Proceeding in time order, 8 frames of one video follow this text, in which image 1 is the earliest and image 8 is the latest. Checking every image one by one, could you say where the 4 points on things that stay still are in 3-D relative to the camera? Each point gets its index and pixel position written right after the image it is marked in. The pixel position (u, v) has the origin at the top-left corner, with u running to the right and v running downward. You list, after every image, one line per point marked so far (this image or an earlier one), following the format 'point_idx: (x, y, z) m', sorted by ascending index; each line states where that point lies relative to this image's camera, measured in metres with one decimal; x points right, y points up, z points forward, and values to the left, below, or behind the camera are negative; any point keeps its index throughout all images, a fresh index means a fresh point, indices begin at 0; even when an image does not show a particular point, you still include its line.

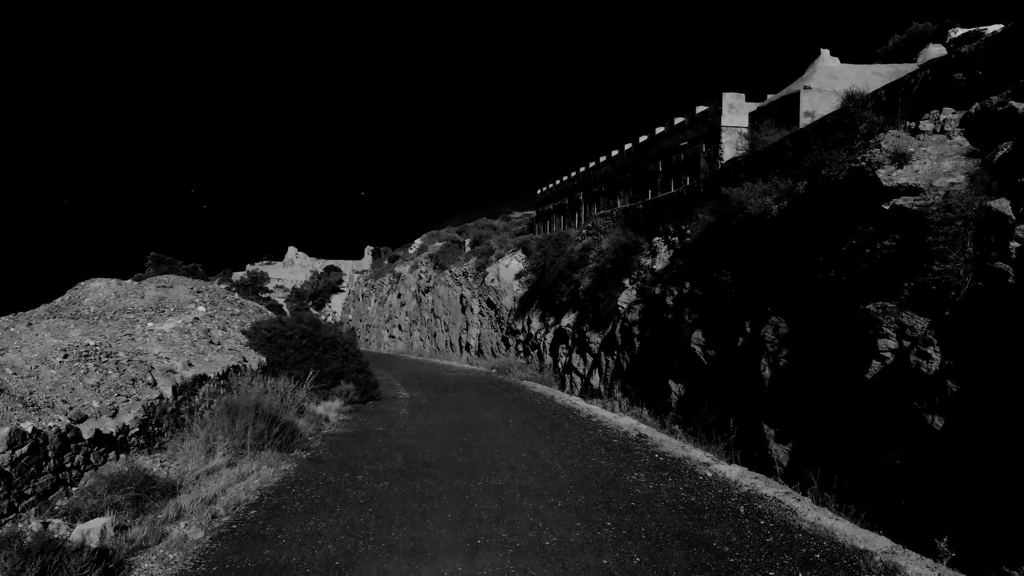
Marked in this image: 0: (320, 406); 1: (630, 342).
0: (-2.6, -1.6, +11.2) m
1: (+1.8, -0.8, +12.4) m
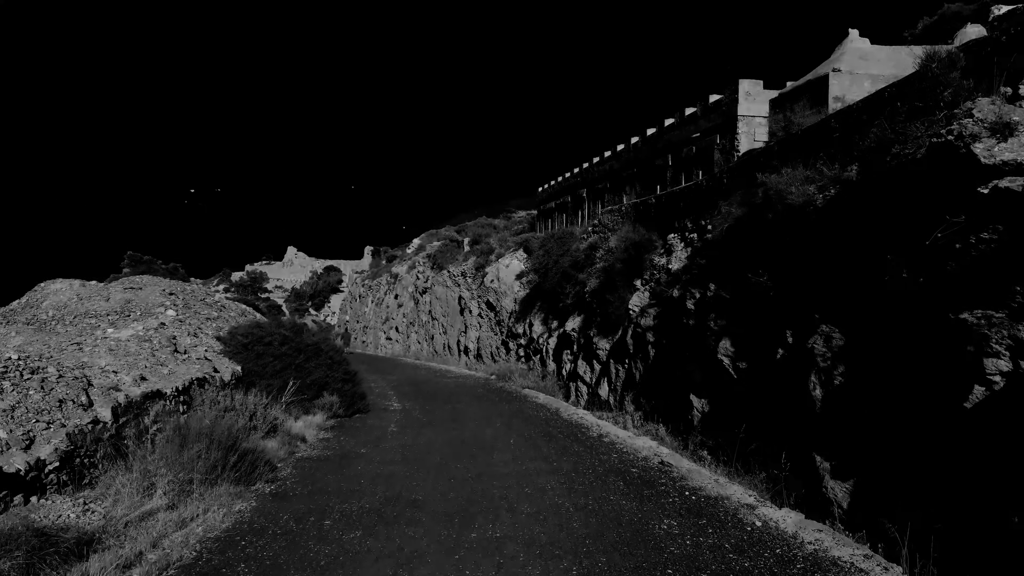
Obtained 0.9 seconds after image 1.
0: (-2.6, -1.6, +10.0) m
1: (+1.8, -0.8, +11.3) m
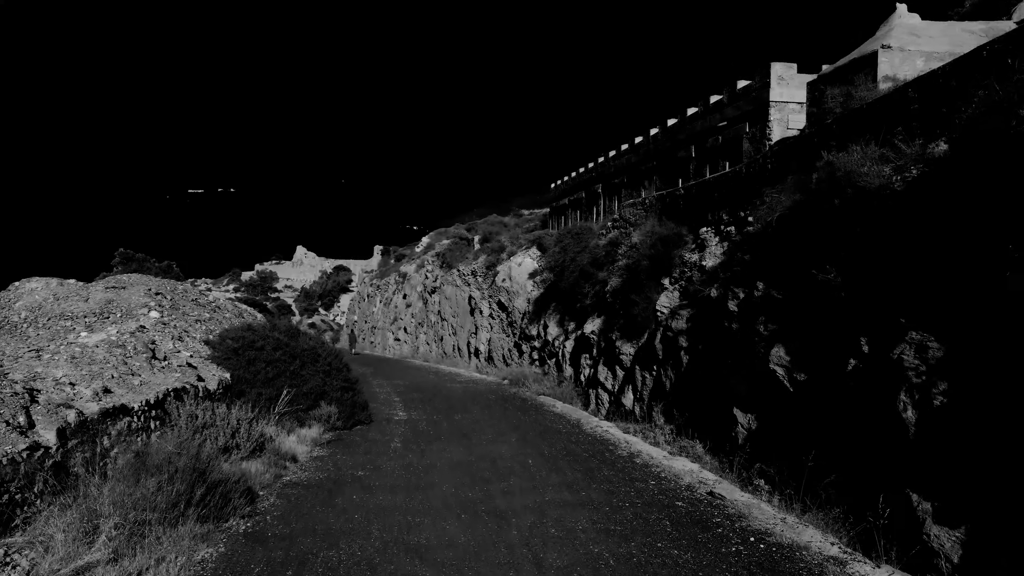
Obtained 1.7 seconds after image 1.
0: (-2.4, -1.6, +8.9) m
1: (+2.0, -0.8, +10.1) m
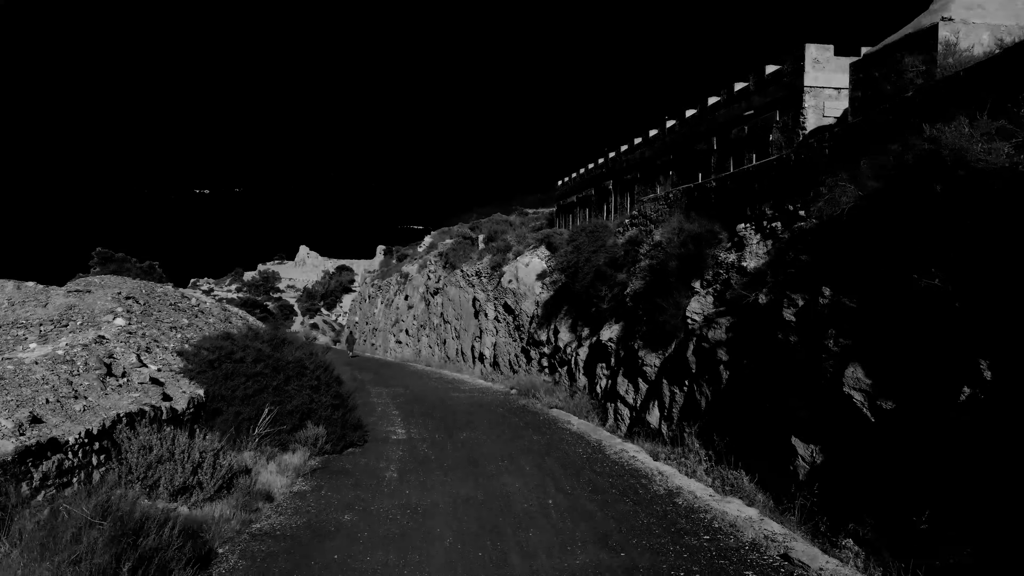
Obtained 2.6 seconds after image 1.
0: (-2.3, -1.7, +7.7) m
1: (+2.1, -0.9, +8.8) m
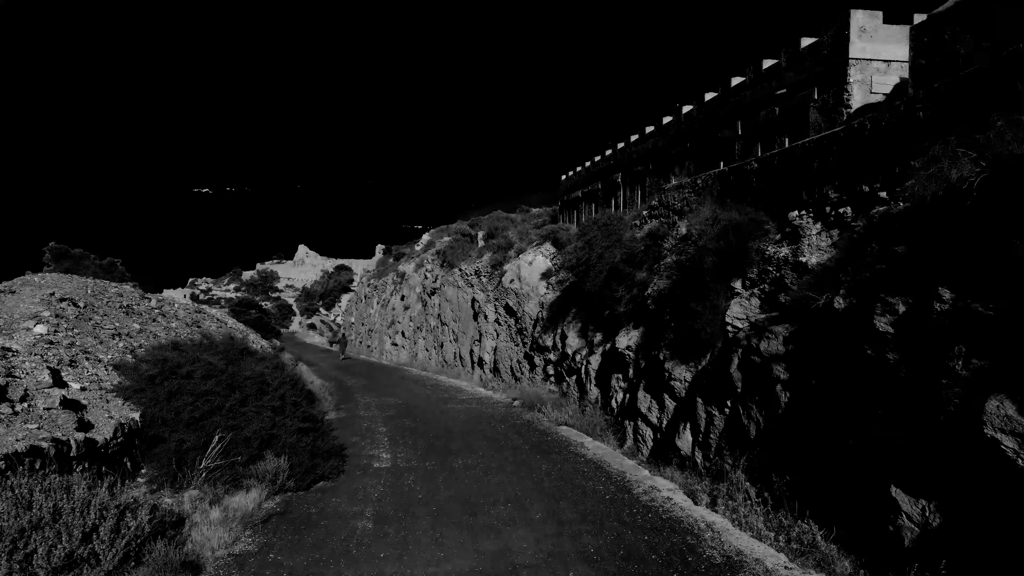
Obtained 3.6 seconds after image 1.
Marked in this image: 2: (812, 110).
0: (-2.2, -1.7, +6.0) m
1: (+2.2, -0.9, +7.2) m
2: (+4.6, +2.7, +12.4) m
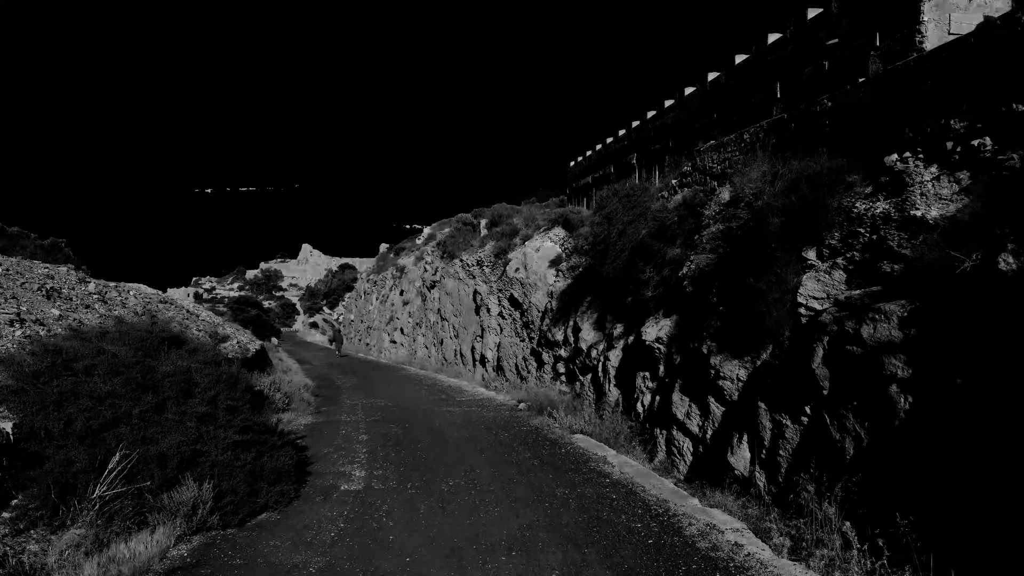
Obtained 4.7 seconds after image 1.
0: (-2.2, -1.5, +4.0) m
1: (+2.2, -0.7, +5.2) m
2: (+4.6, +2.9, +10.4) m
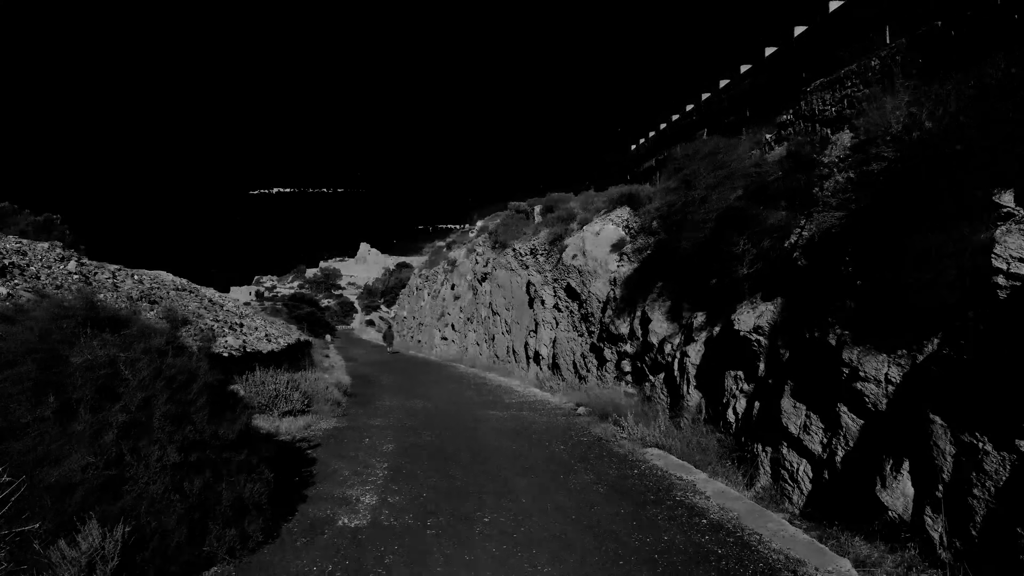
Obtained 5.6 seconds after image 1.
0: (-2.1, -1.2, +2.2) m
1: (+2.4, -0.4, +3.1) m
2: (+5.2, +3.2, +8.2) m
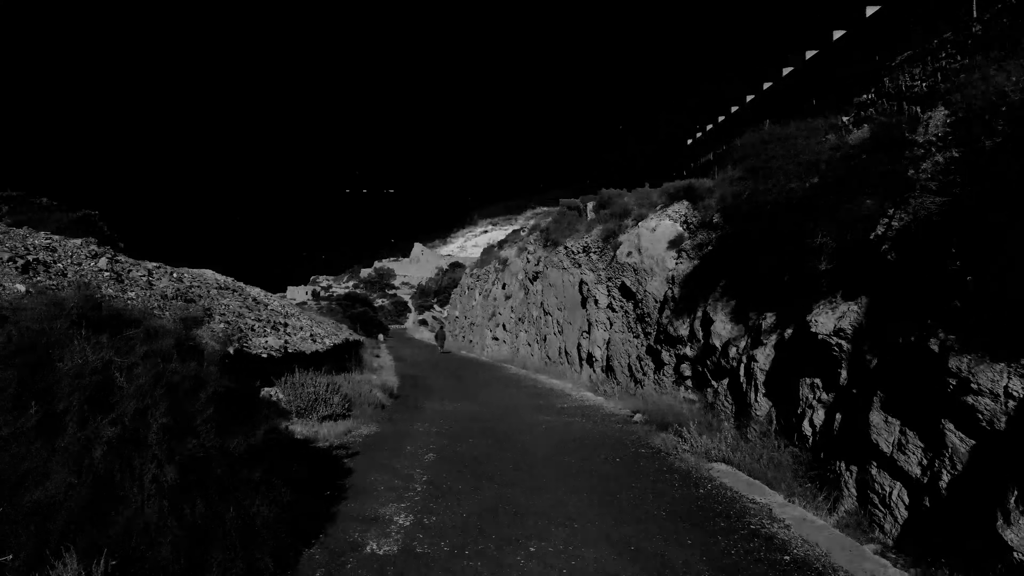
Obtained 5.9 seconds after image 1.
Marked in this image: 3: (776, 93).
0: (-2.0, -1.2, +1.7) m
1: (+2.5, -0.4, +2.3) m
2: (+5.6, +3.2, +7.2) m
3: (+5.8, +4.3, +18.0) m
